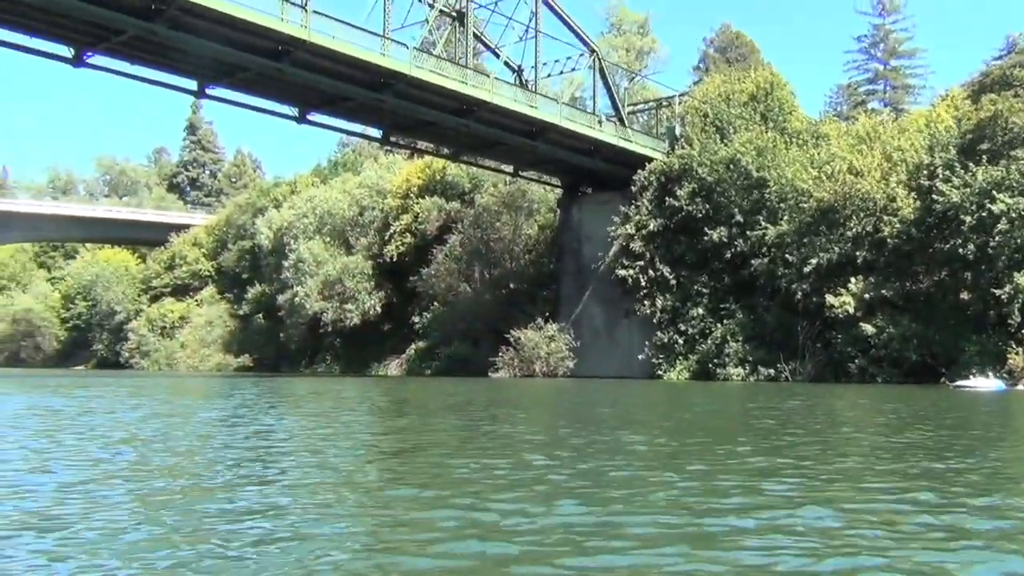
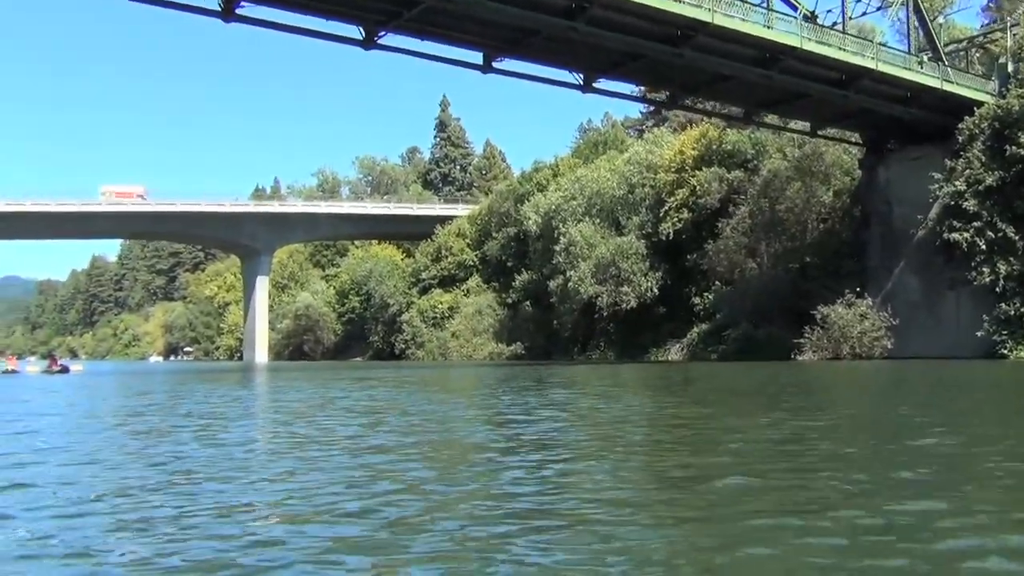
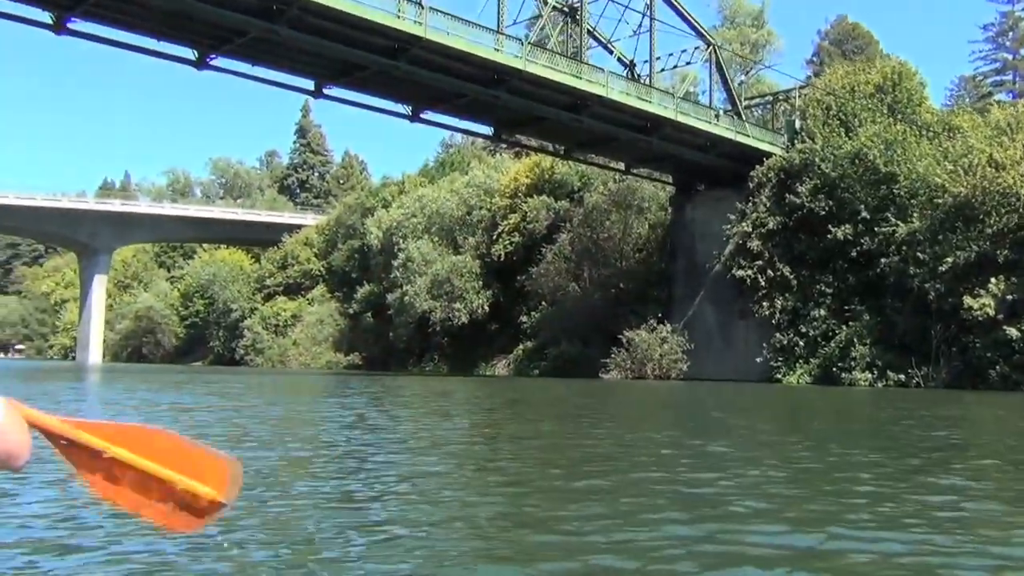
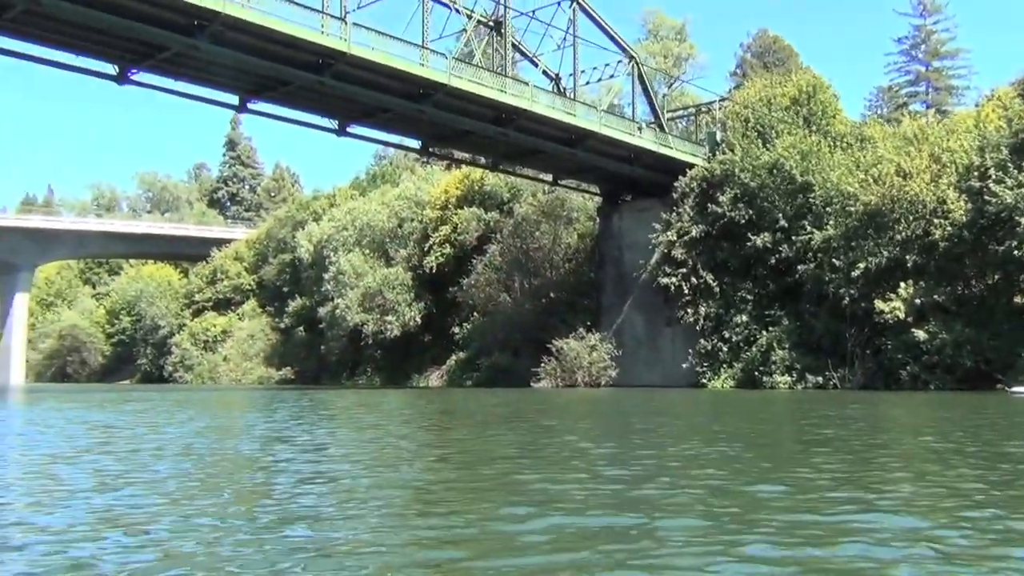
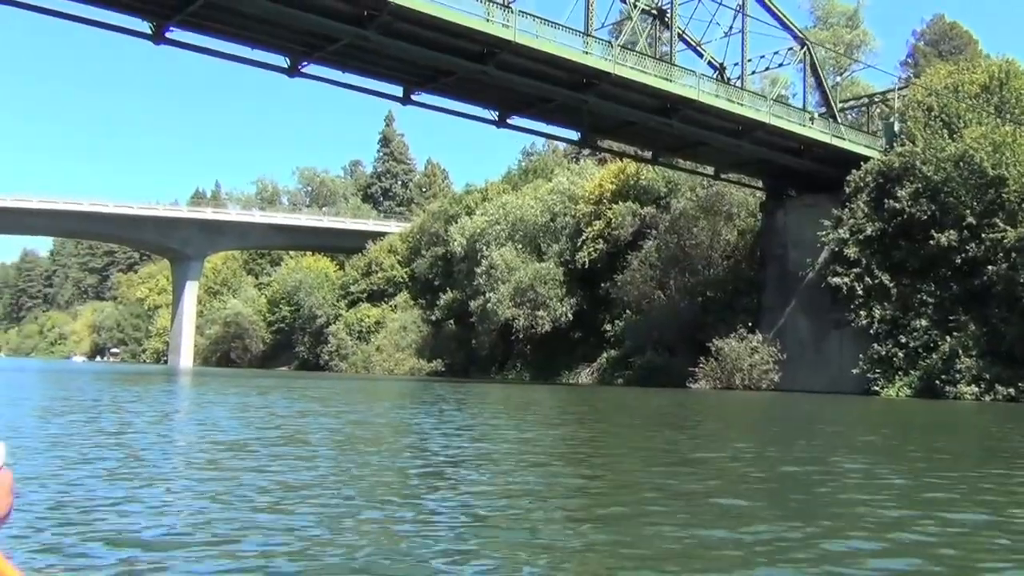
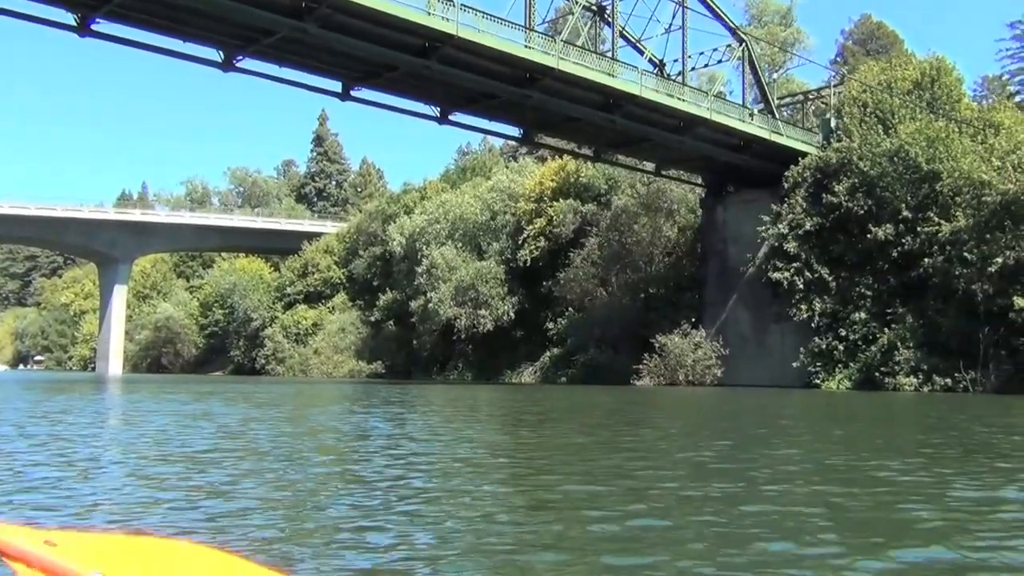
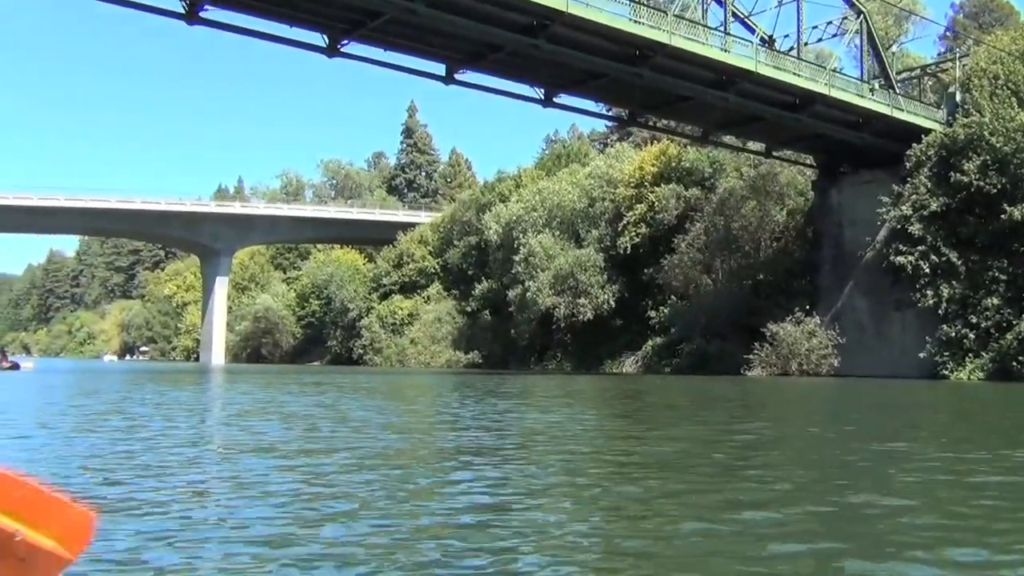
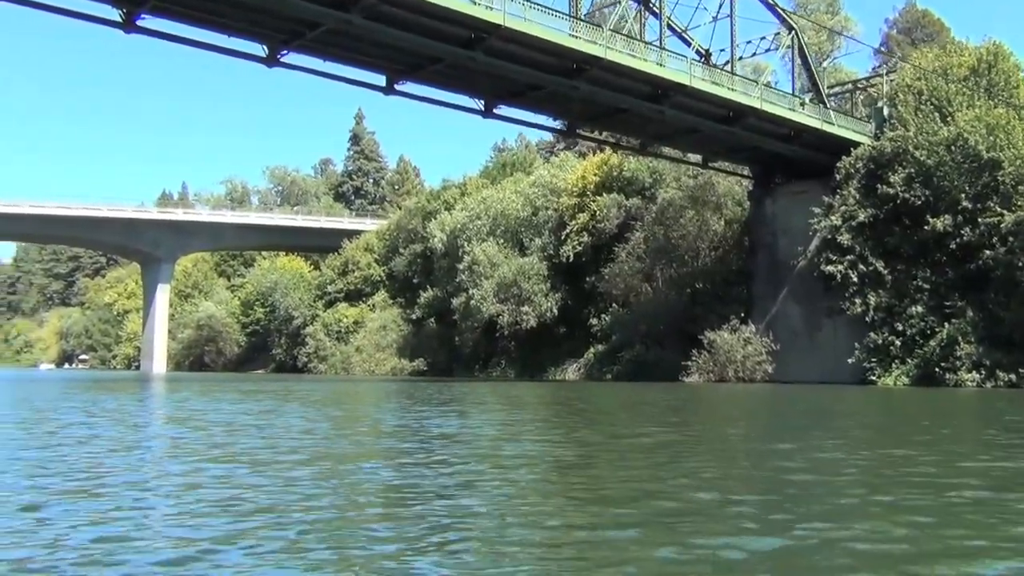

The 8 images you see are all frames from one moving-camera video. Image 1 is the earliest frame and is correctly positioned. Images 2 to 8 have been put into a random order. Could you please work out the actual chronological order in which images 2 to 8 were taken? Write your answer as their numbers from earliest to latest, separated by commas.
4, 3, 5, 6, 8, 7, 2
